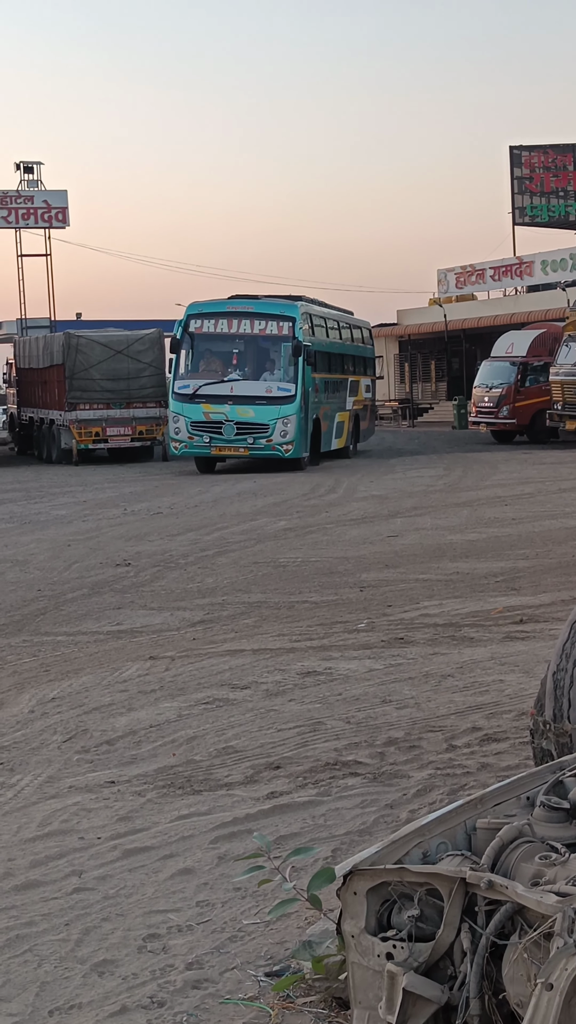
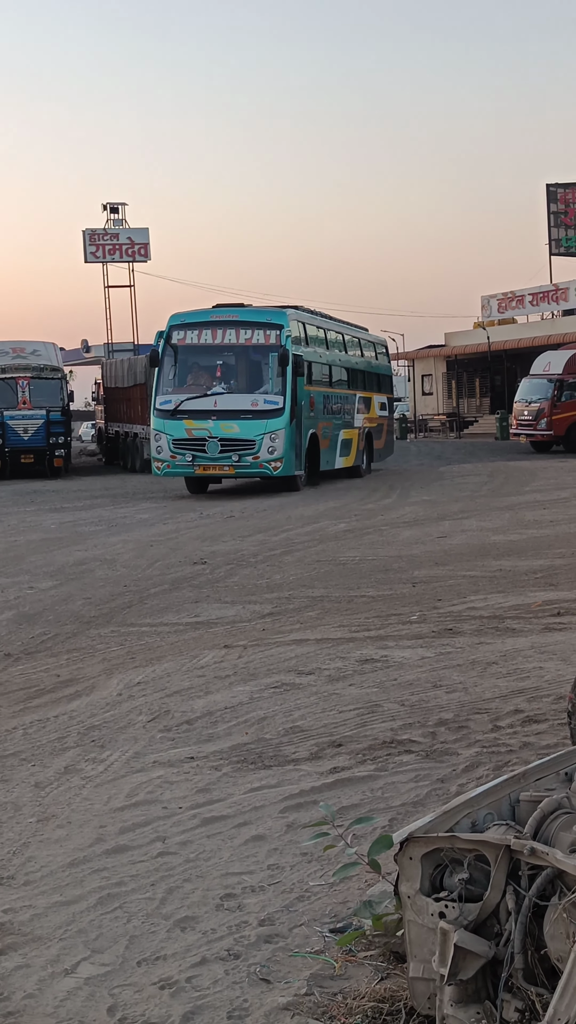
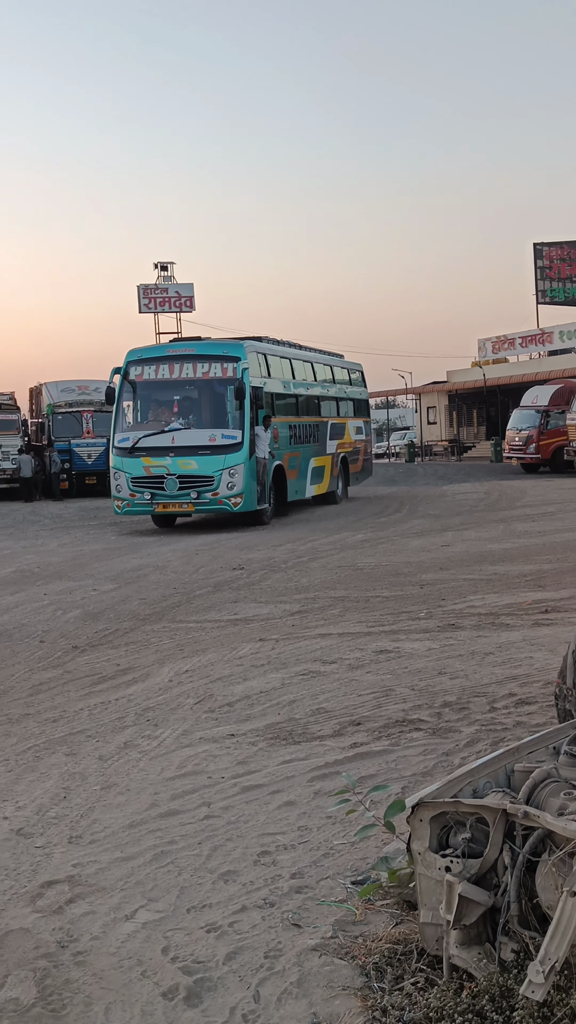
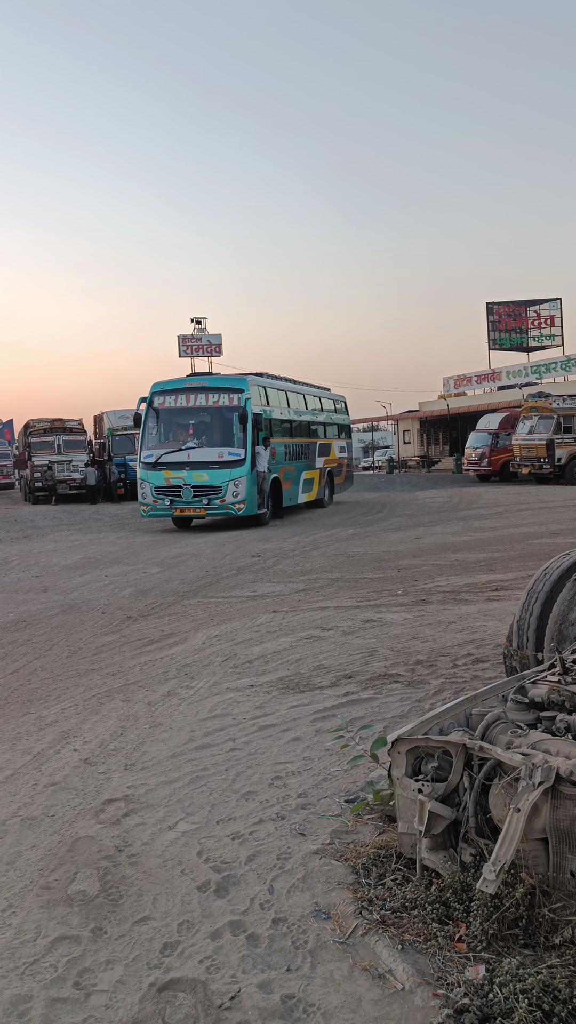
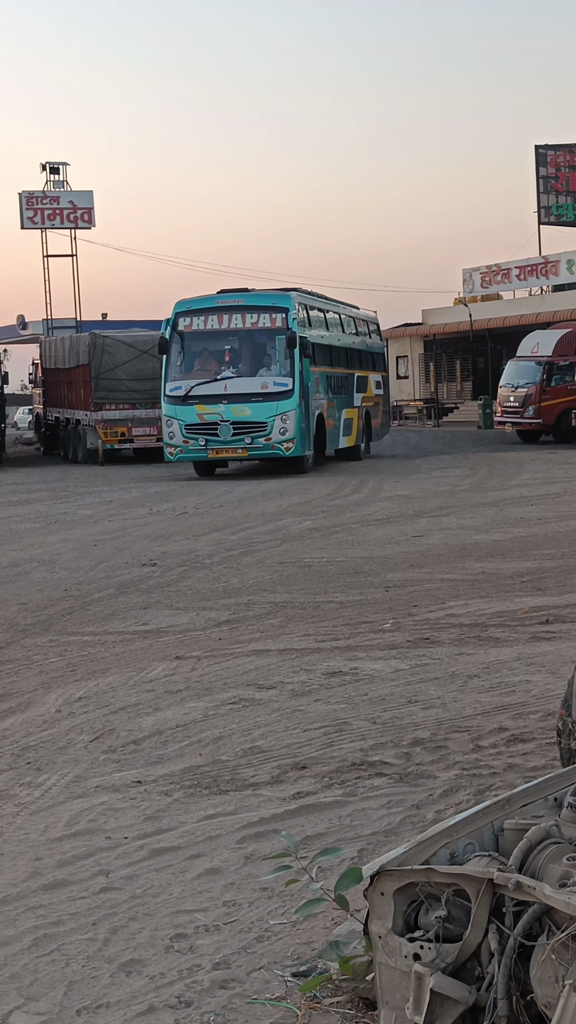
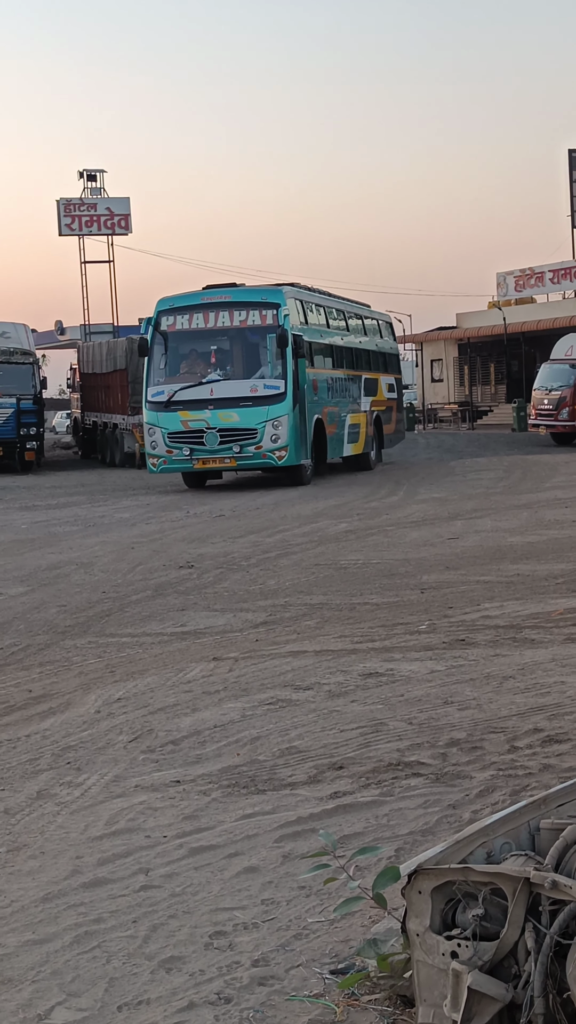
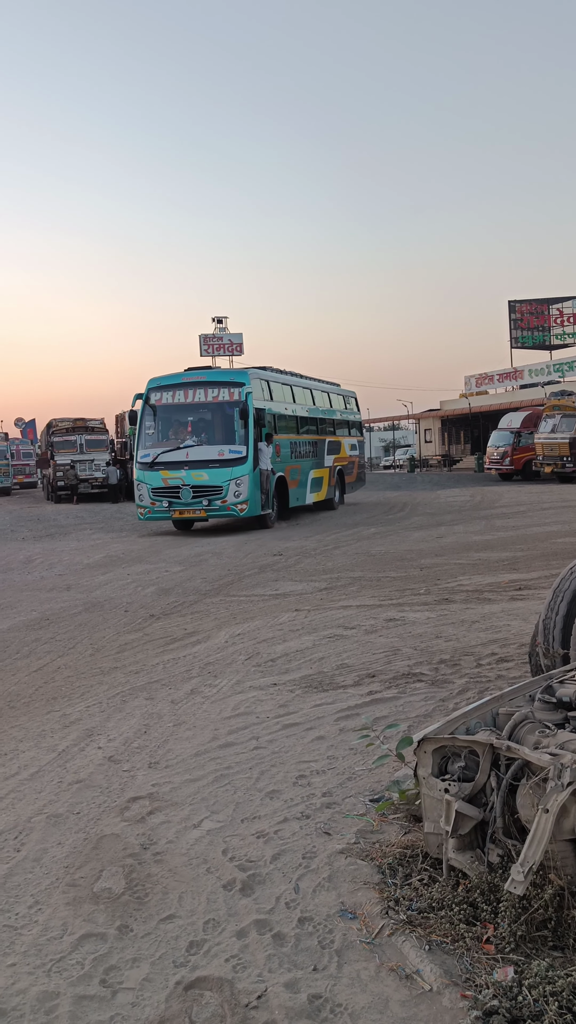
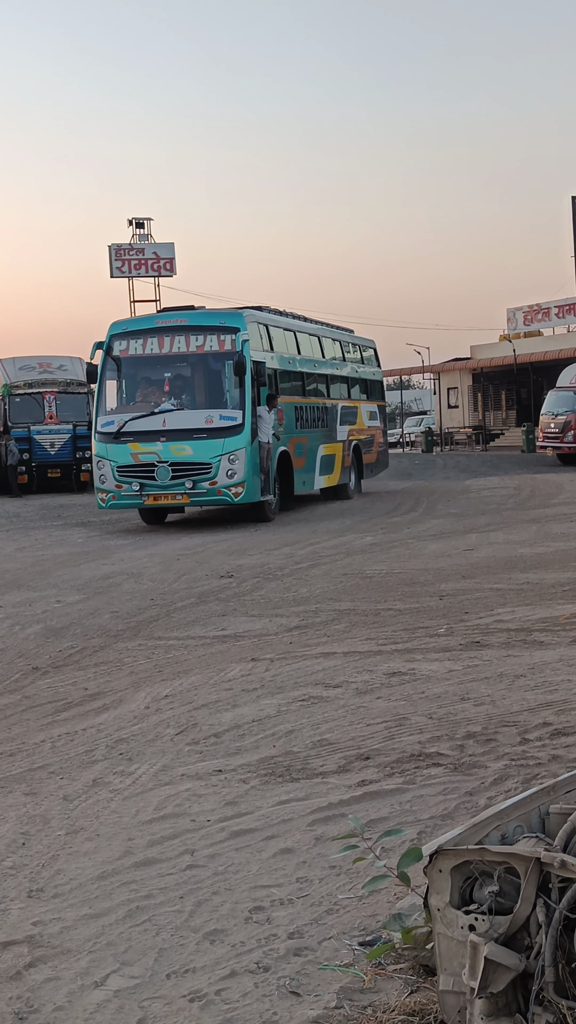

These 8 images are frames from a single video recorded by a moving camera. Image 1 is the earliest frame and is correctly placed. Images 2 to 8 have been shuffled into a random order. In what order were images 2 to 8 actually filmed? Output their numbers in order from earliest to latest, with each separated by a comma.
5, 6, 2, 8, 3, 4, 7
